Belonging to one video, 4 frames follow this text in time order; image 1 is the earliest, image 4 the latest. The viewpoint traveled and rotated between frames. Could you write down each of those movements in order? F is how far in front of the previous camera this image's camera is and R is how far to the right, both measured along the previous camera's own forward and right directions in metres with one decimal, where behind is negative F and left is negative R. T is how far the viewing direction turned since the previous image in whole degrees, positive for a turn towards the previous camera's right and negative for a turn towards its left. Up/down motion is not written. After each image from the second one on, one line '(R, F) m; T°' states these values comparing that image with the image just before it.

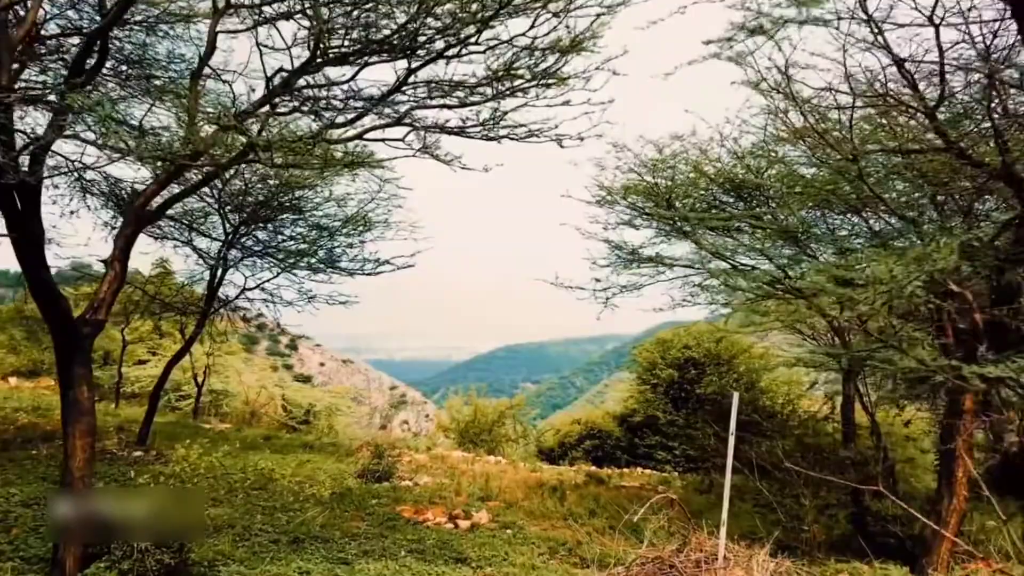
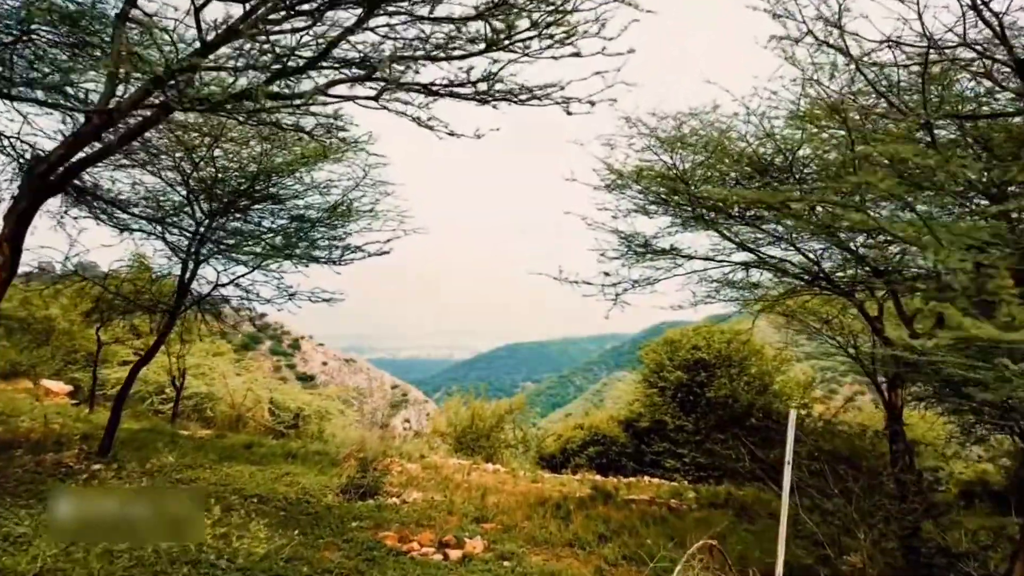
(0.0, +0.7) m; 0°
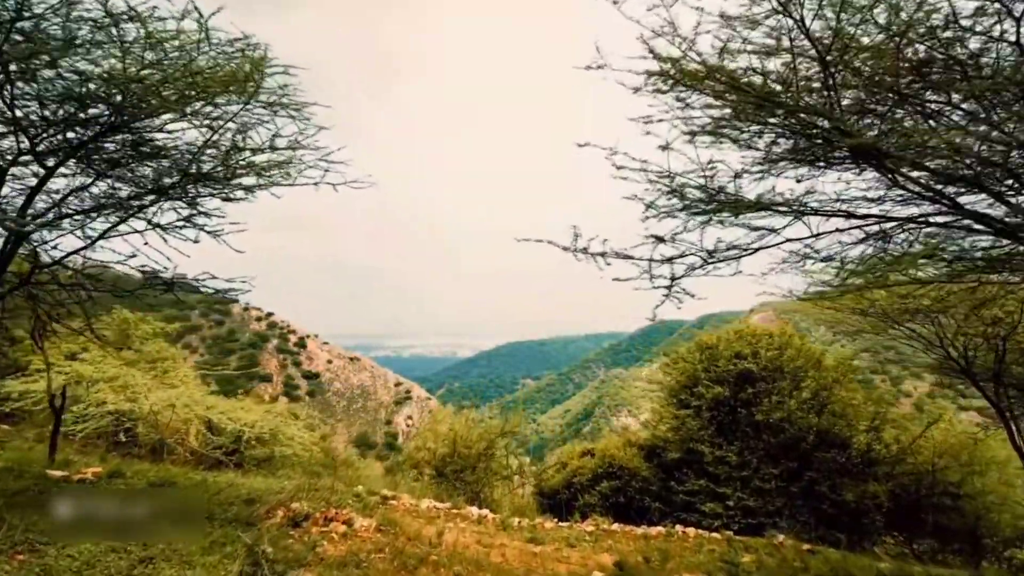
(+0.2, +2.7) m; 0°
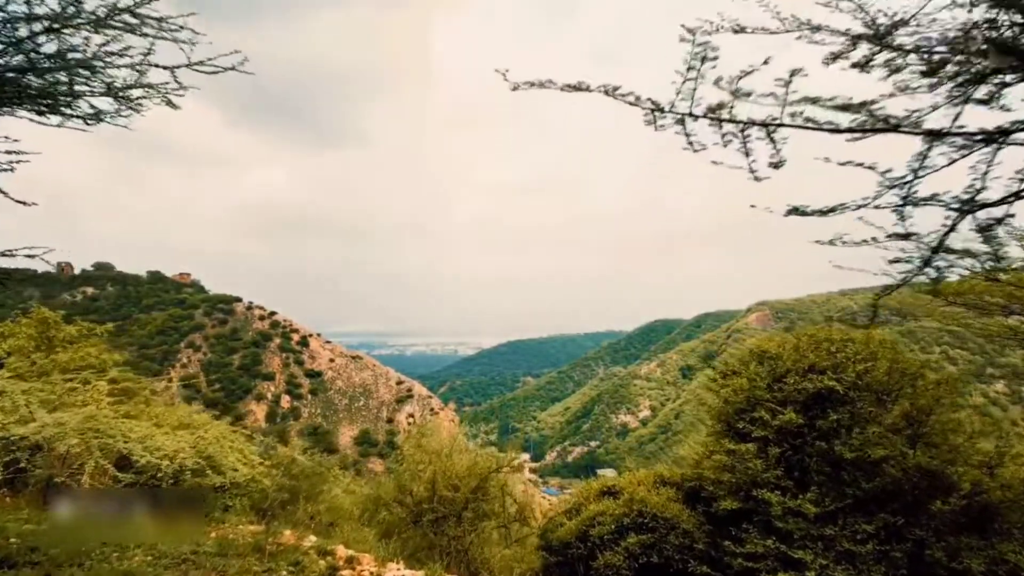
(0.0, +2.5) m; 0°
